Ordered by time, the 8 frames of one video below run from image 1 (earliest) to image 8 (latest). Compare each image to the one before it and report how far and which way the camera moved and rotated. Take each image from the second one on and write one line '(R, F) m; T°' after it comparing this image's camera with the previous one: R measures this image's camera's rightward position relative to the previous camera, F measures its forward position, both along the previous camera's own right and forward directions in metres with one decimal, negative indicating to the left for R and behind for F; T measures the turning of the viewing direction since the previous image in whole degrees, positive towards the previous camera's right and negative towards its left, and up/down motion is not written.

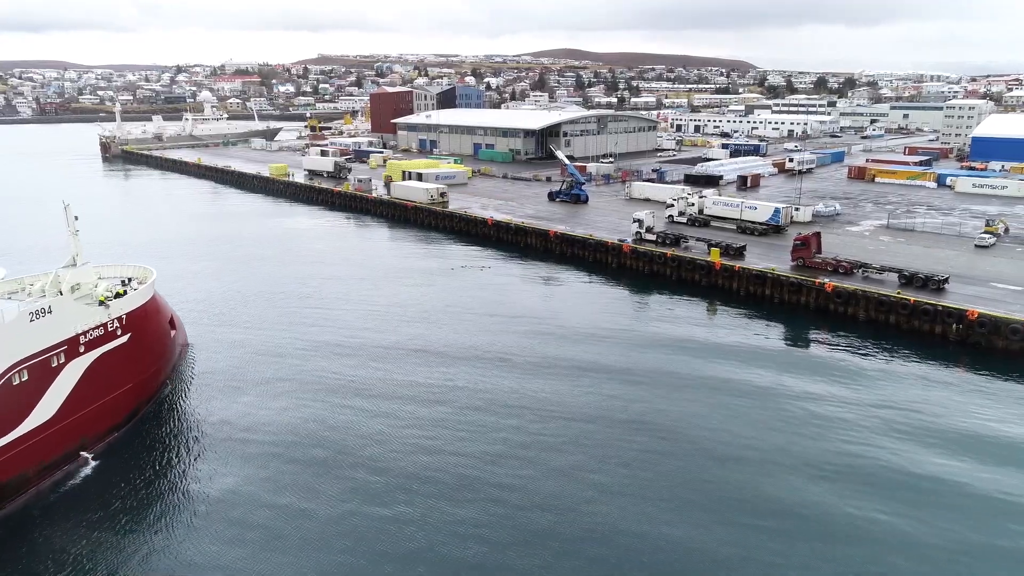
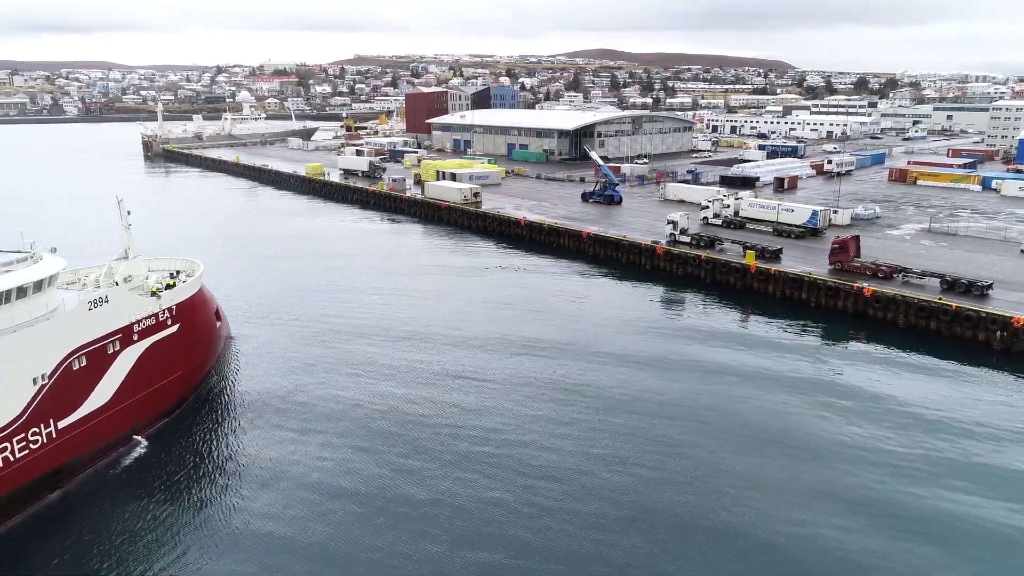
(-0.9, +0.2) m; -2°
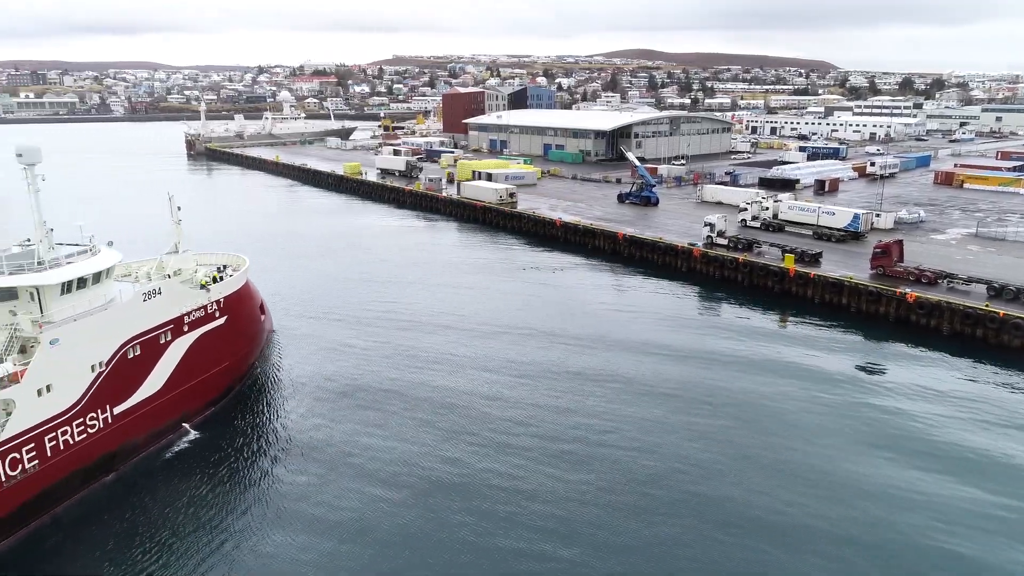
(-0.1, -0.3) m; -3°
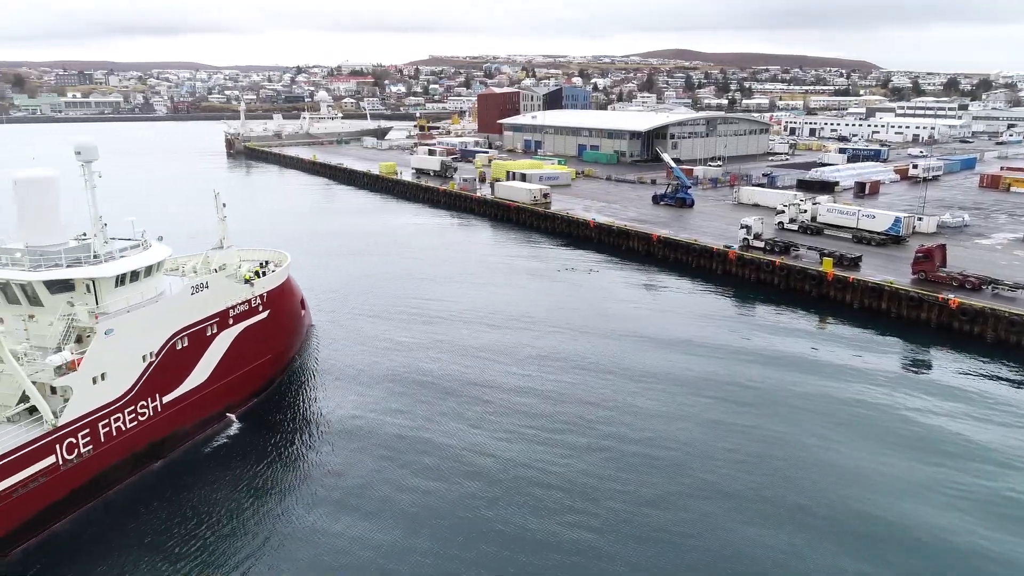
(-0.1, -0.2) m; -2°
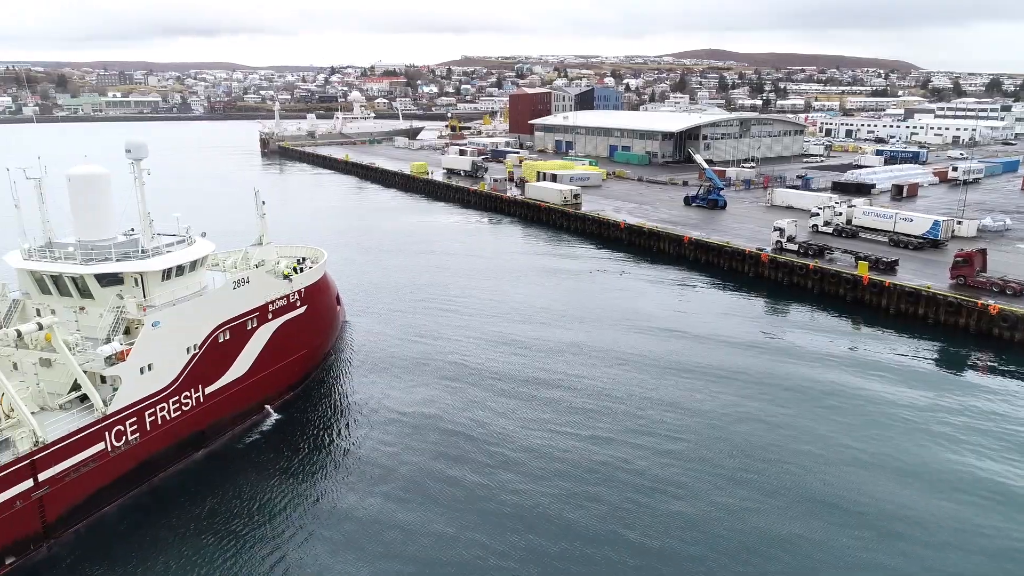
(-0.1, -0.2) m; -2°
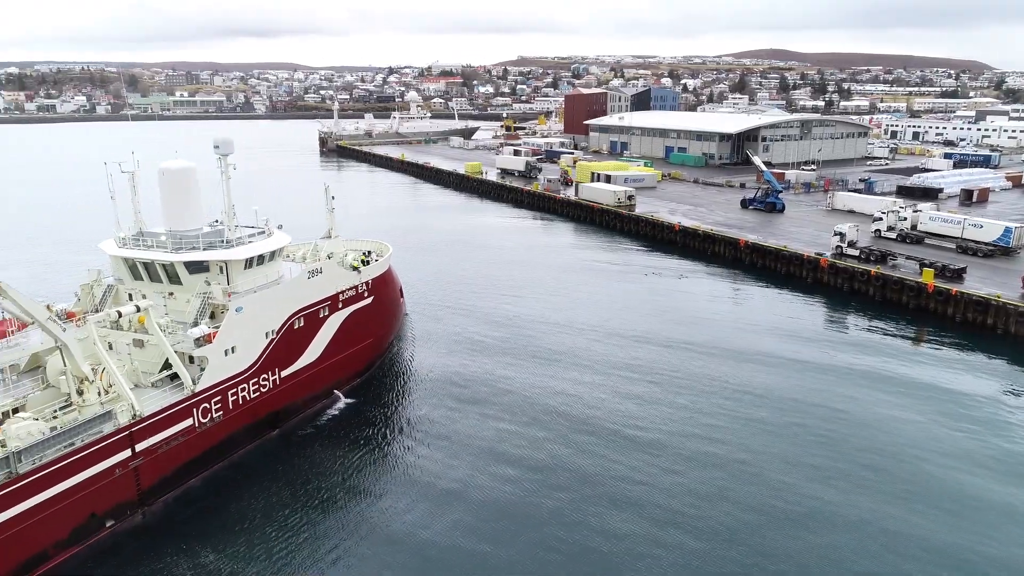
(-0.2, -0.5) m; -4°
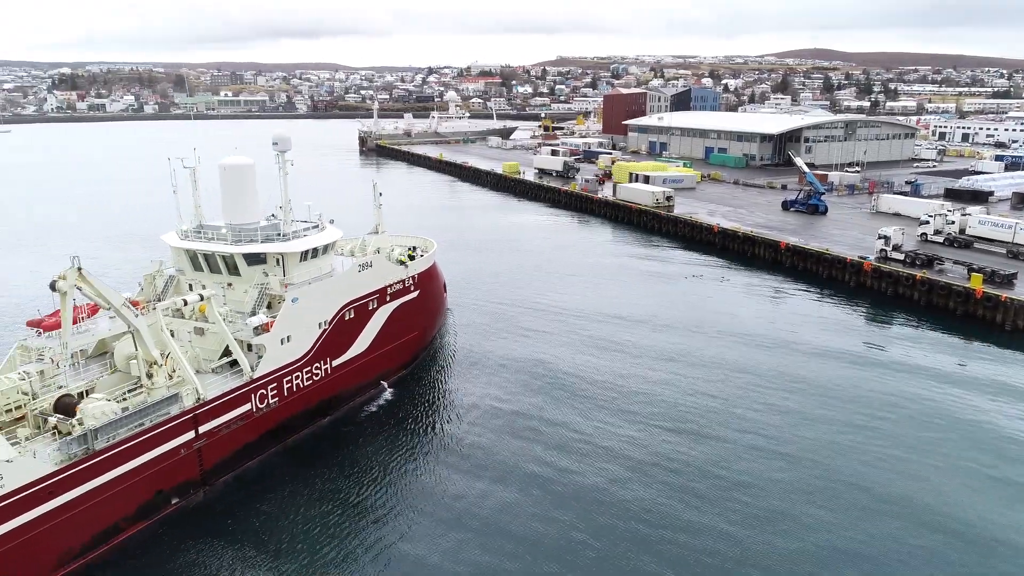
(-0.2, -0.4) m; -3°
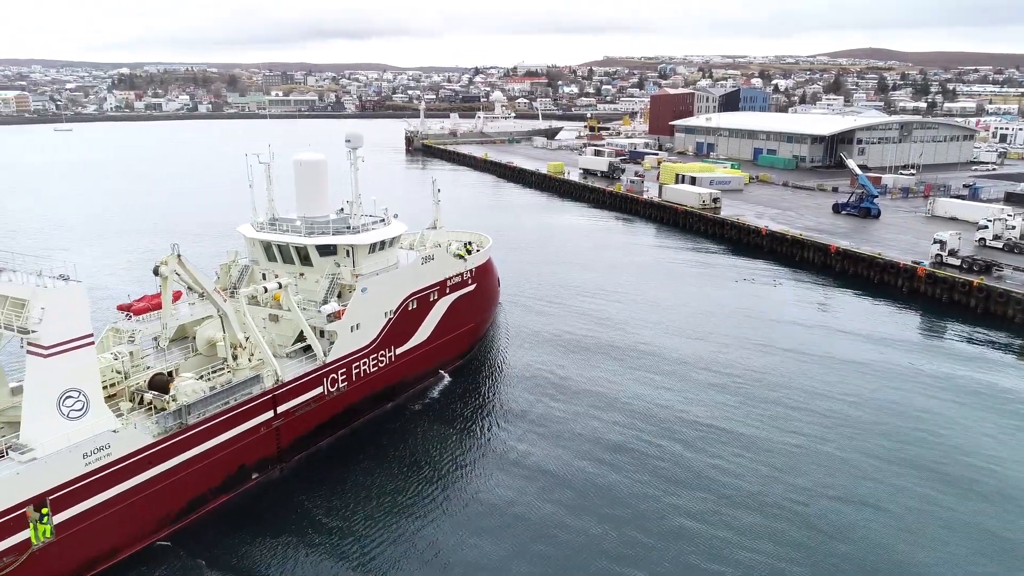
(-0.3, -0.6) m; -3°
